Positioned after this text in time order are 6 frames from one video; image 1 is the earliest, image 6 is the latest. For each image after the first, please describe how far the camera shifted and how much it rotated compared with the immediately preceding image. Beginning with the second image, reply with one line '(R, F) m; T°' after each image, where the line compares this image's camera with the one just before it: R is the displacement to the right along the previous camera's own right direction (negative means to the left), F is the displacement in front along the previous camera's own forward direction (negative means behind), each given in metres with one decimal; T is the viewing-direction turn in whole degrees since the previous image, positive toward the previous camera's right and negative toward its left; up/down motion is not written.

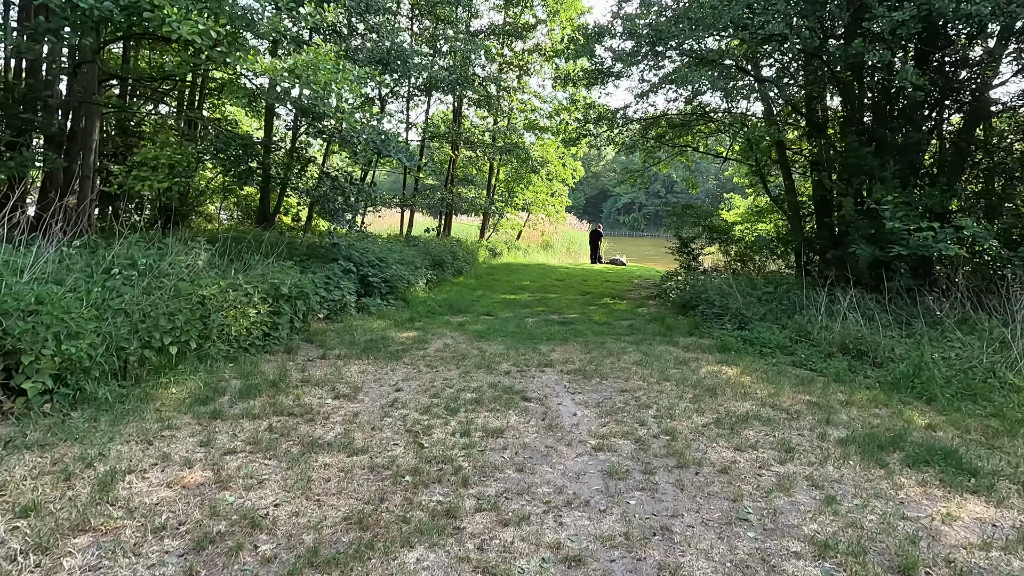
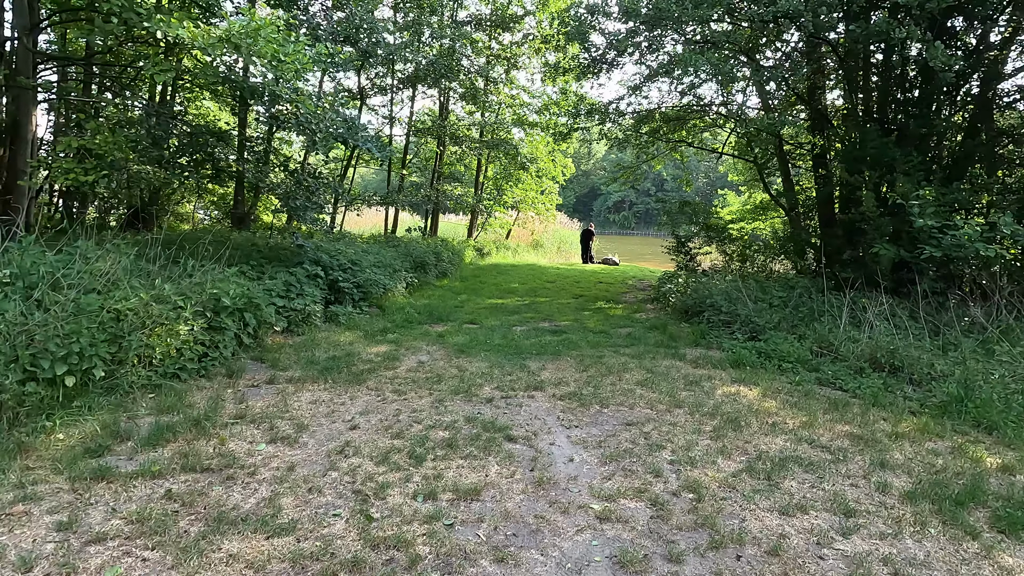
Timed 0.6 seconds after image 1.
(+0.1, +0.7) m; +1°
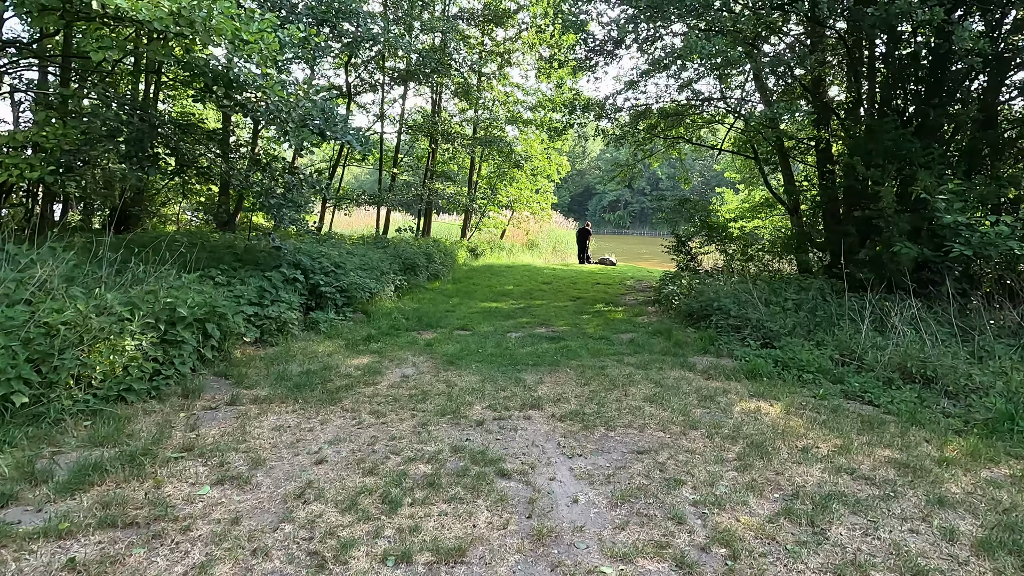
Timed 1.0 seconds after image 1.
(0.0, +0.4) m; +1°
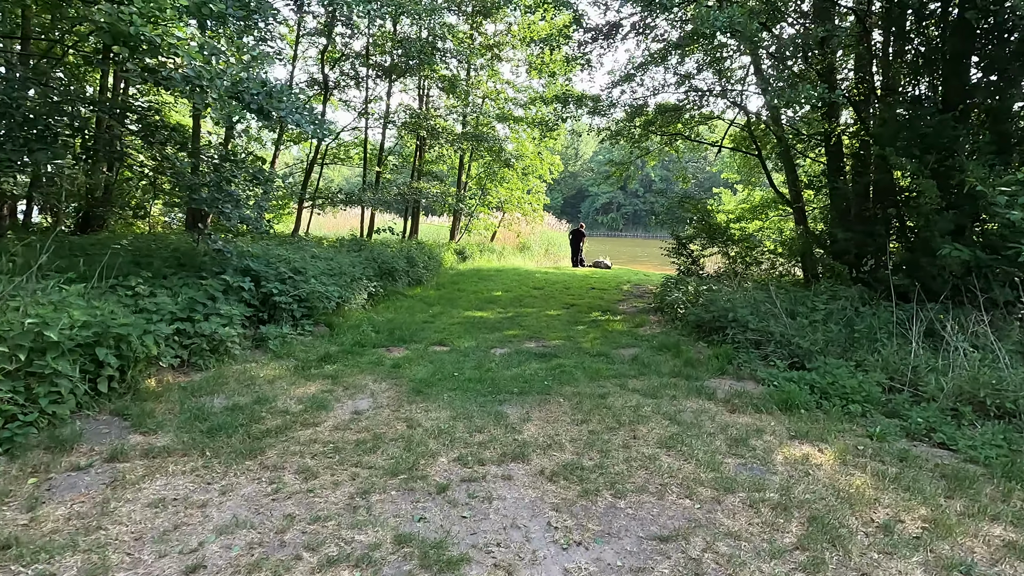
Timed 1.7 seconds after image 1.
(+0.1, +0.8) m; +1°
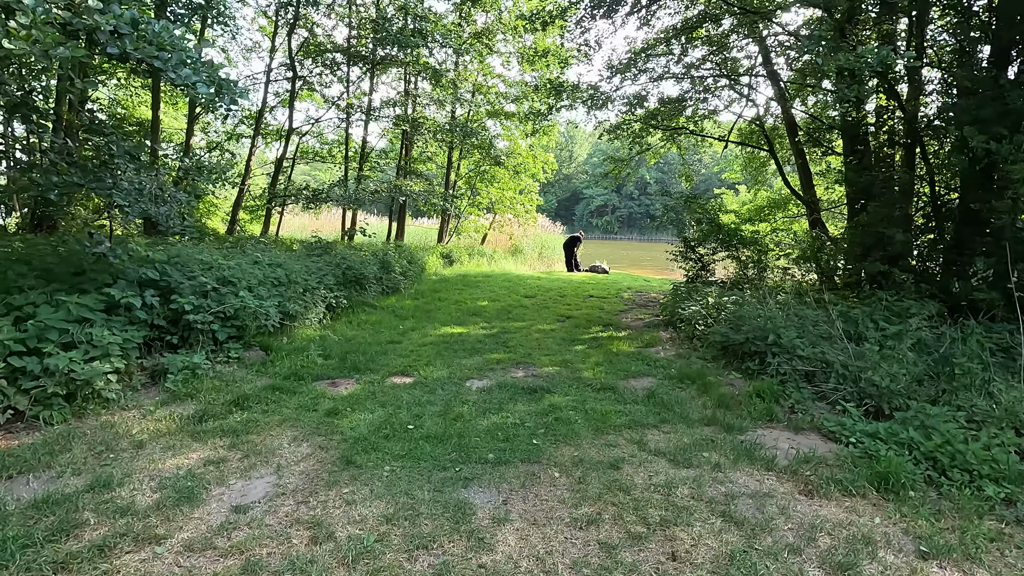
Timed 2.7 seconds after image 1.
(+0.1, +1.1) m; +1°
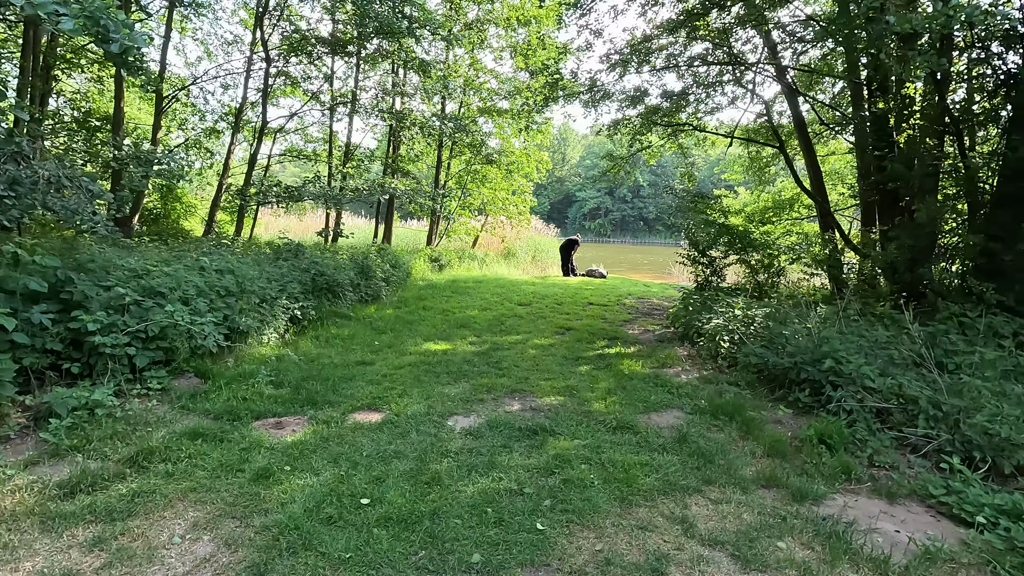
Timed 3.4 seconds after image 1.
(0.0, +0.8) m; +1°
